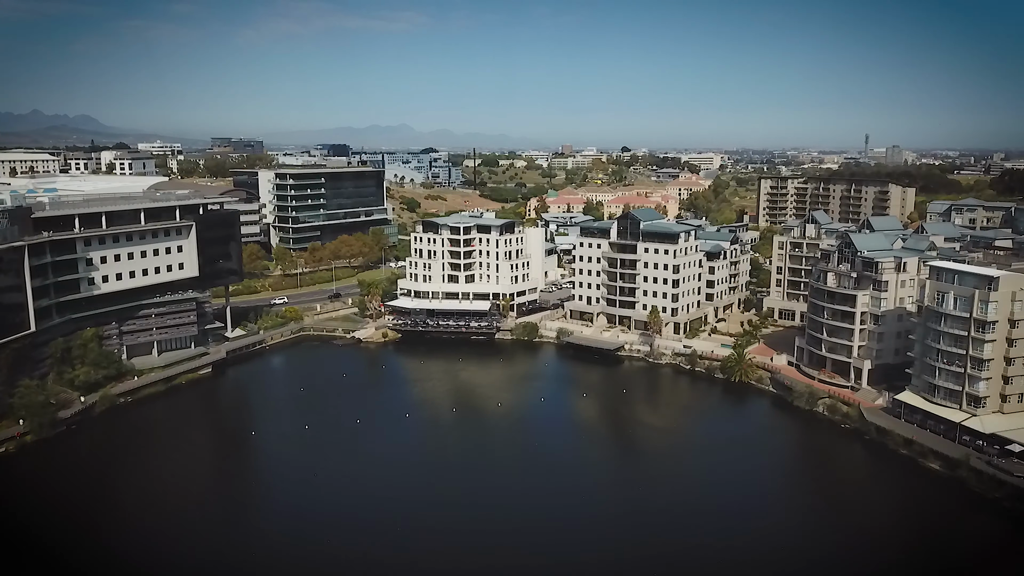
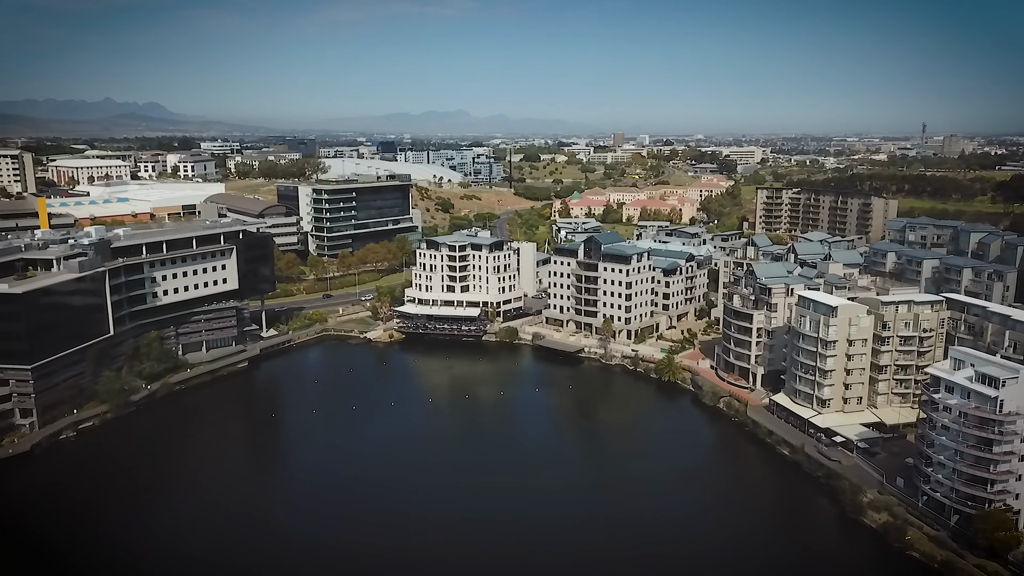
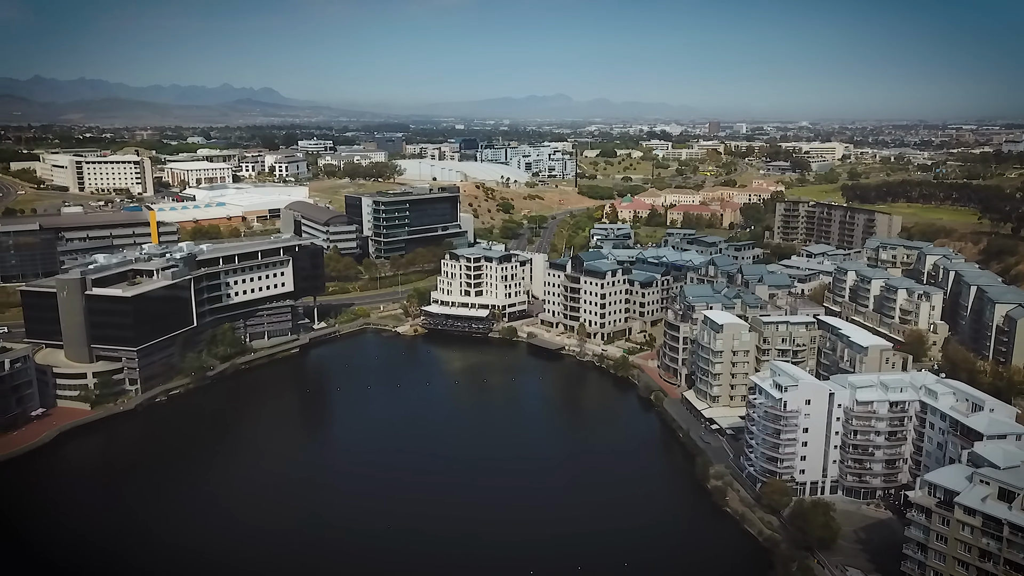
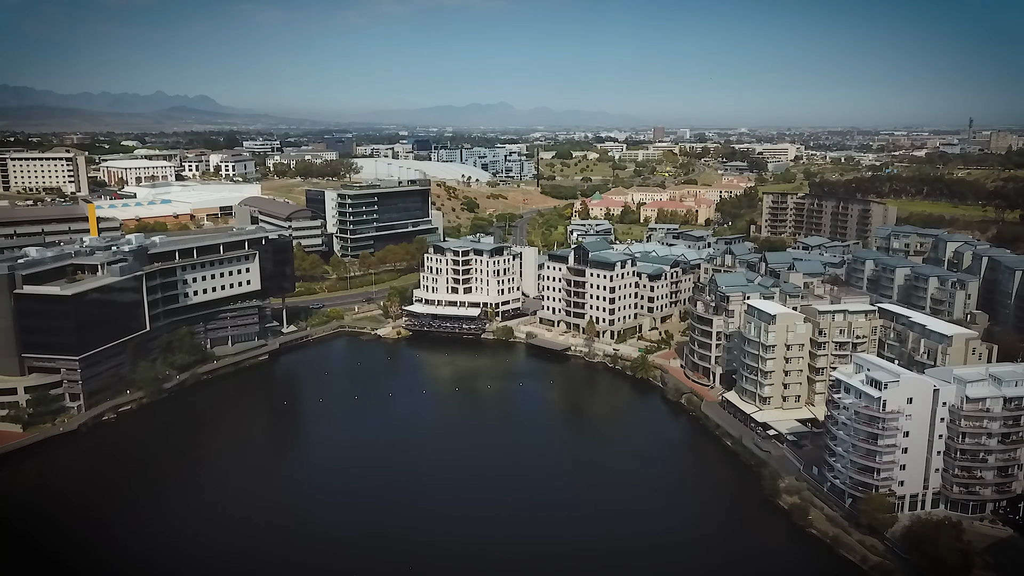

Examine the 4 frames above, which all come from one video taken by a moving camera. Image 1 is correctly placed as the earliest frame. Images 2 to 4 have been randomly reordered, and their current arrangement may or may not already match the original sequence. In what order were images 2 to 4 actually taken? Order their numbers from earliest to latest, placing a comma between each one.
2, 4, 3
